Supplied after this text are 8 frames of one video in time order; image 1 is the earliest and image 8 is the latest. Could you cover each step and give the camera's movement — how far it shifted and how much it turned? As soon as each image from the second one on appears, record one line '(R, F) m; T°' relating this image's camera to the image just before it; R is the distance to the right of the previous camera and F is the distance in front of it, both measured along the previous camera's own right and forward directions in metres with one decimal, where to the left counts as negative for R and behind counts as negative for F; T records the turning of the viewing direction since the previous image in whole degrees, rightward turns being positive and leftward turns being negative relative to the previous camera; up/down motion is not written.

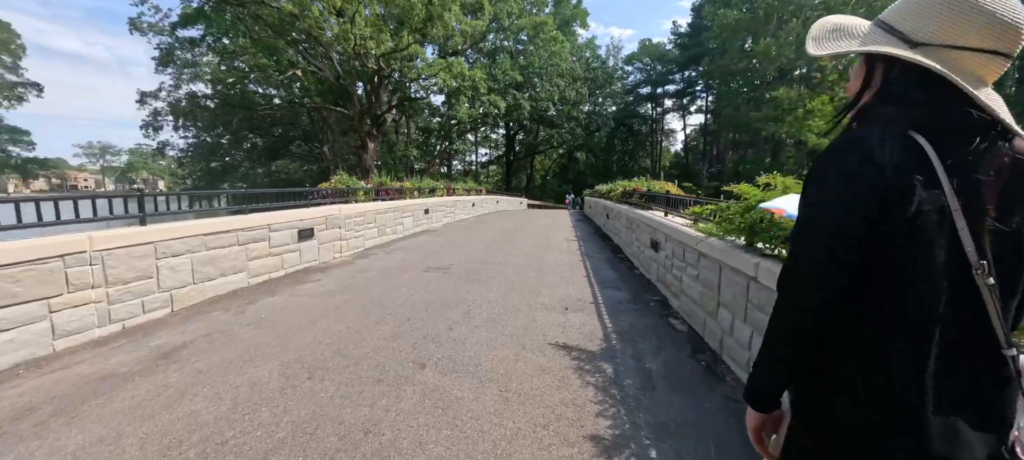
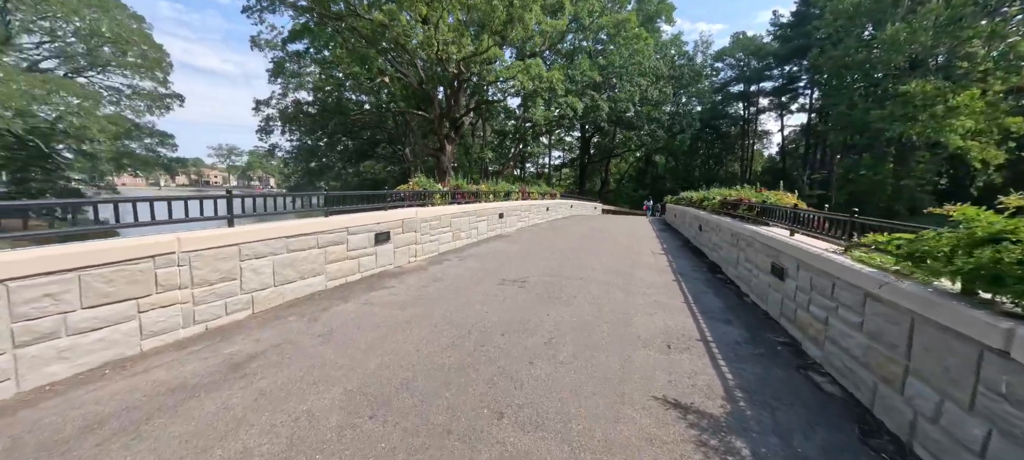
(-0.2, +0.5) m; -10°
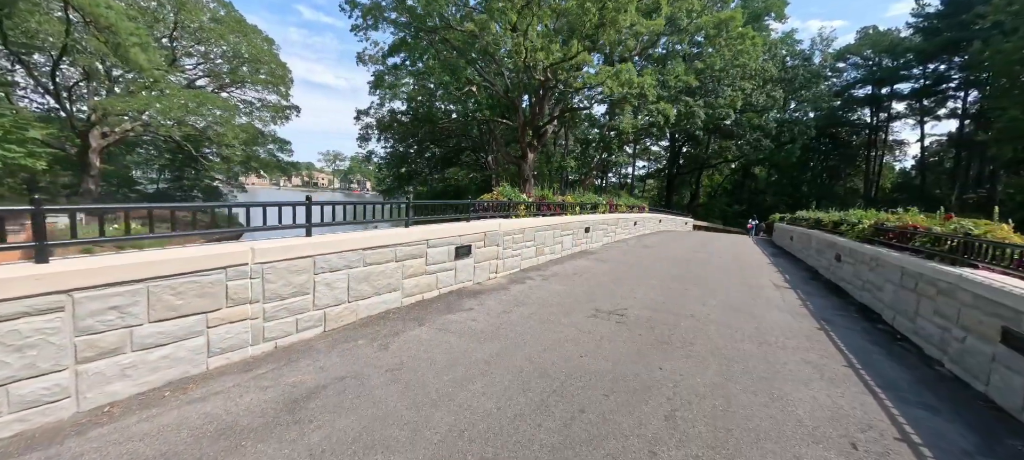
(-0.3, +0.7) m; -11°
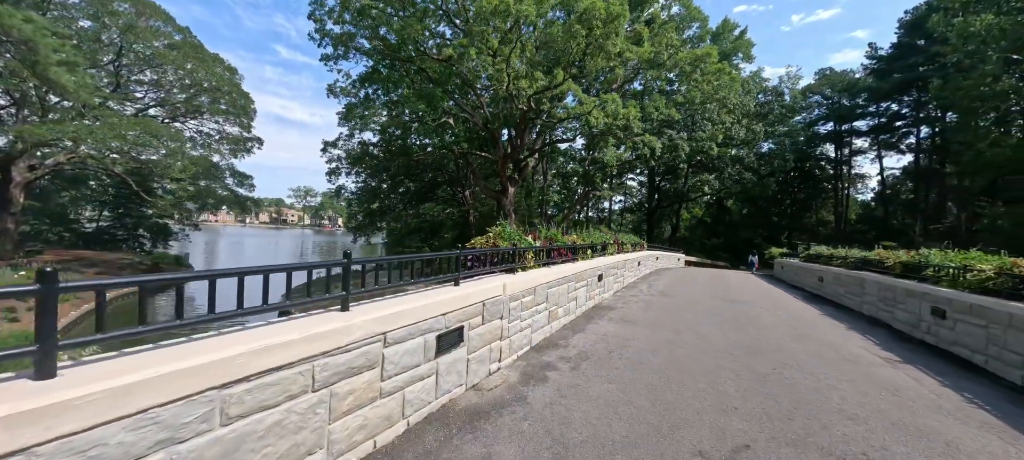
(-0.4, +2.0) m; +4°
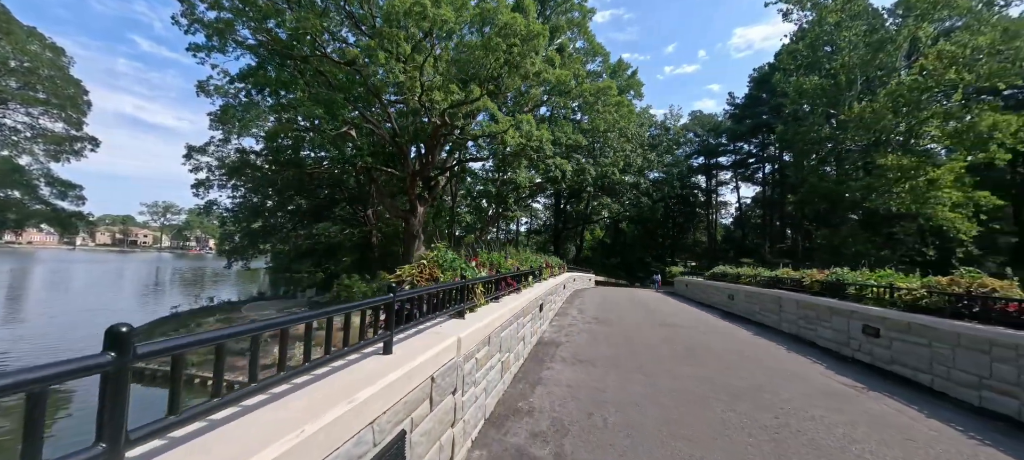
(-0.4, +1.3) m; +14°
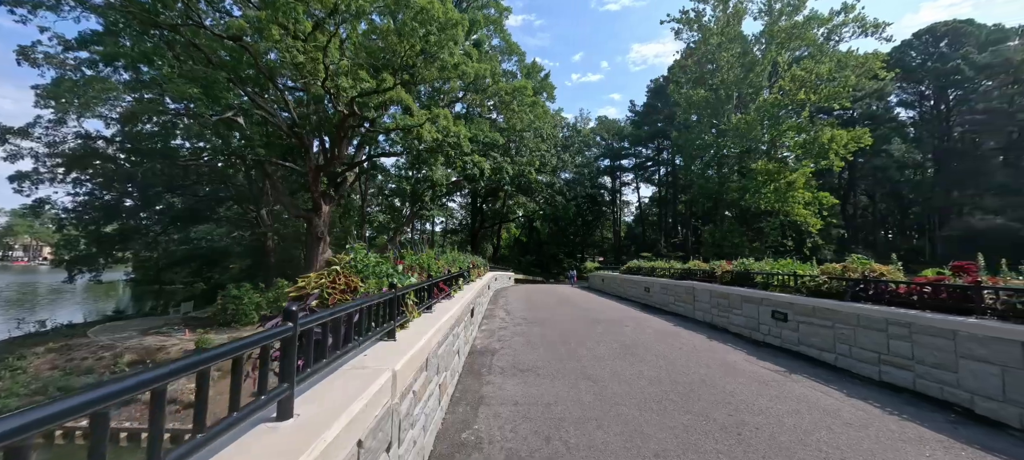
(-0.2, +0.6) m; +13°
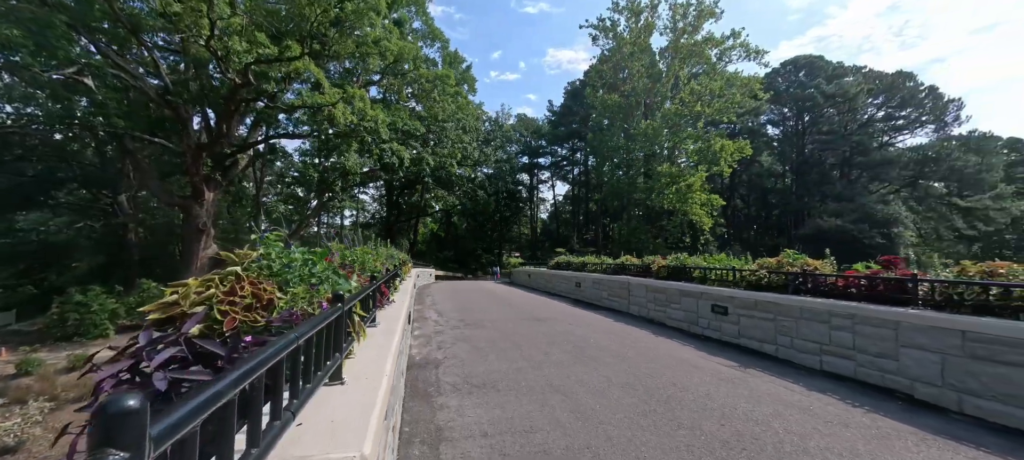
(-0.4, +0.7) m; +13°
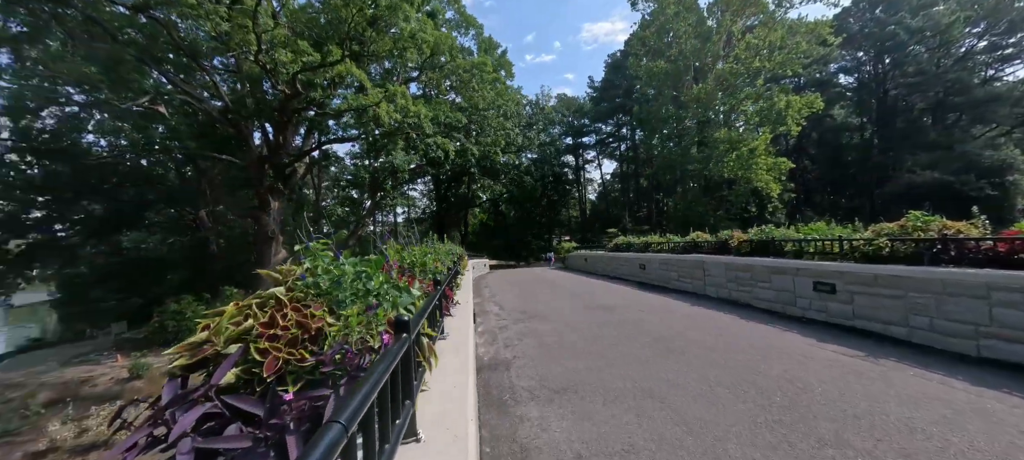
(-0.2, +0.4) m; -7°
